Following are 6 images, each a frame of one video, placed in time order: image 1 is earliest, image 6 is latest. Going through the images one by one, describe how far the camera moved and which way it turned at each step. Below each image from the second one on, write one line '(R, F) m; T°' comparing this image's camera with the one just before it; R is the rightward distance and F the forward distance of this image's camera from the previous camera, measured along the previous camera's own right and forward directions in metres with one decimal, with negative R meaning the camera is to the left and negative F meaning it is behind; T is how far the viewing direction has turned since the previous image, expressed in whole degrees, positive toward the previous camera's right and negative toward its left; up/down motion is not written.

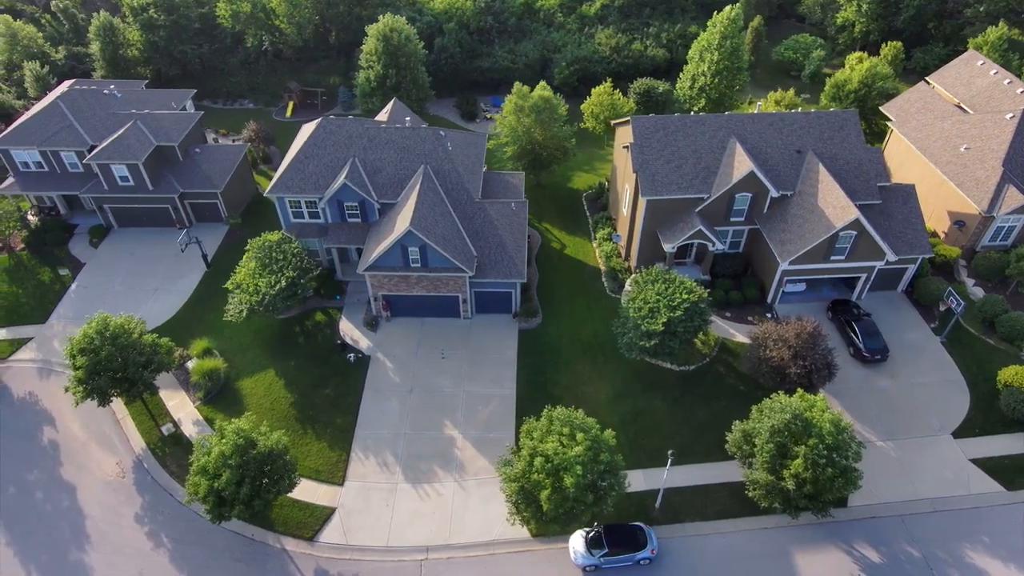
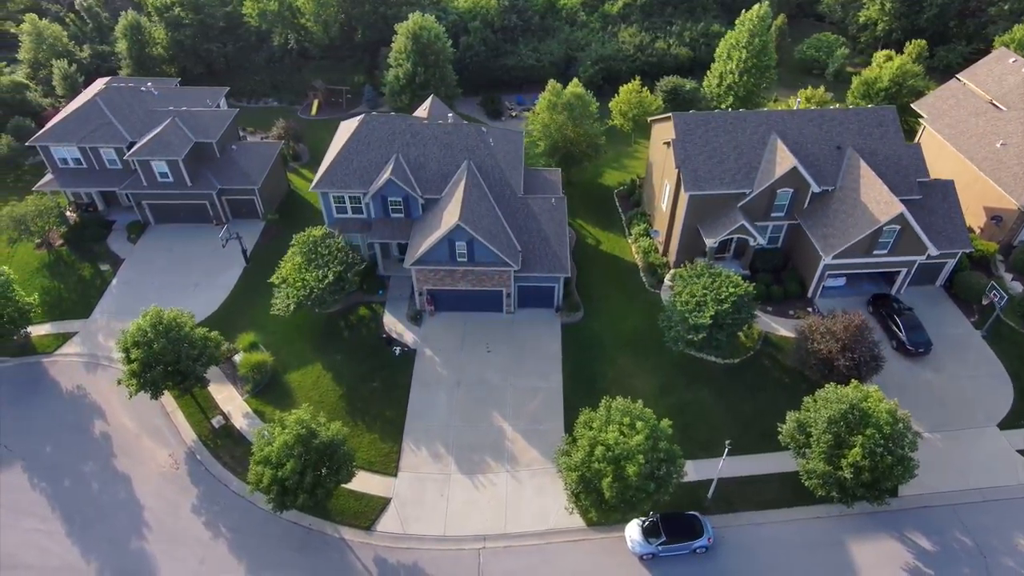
(-2.3, -0.3) m; 0°
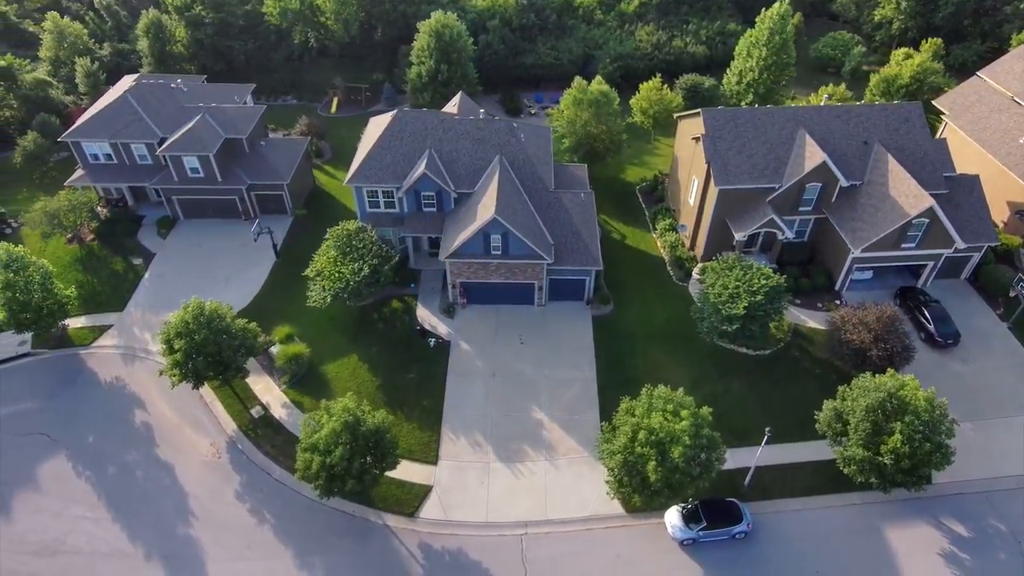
(-1.7, -0.5) m; 0°
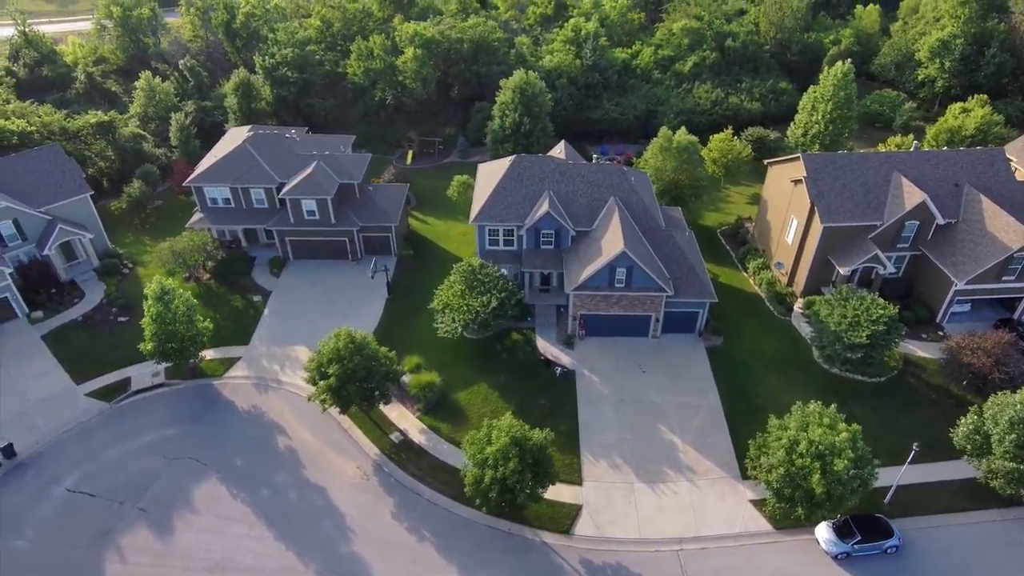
(-6.7, -1.9) m; 0°
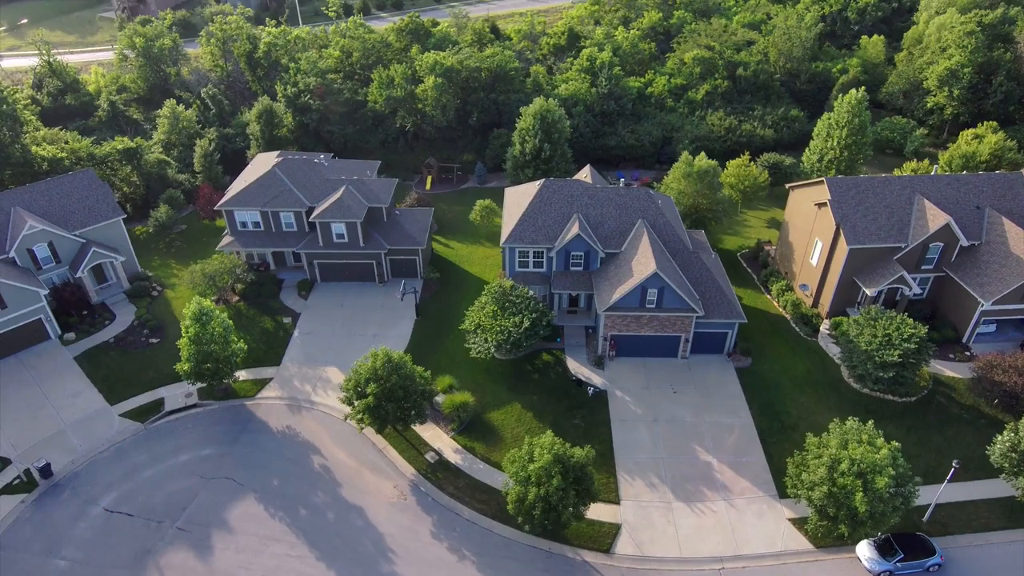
(-1.8, -0.5) m; 0°
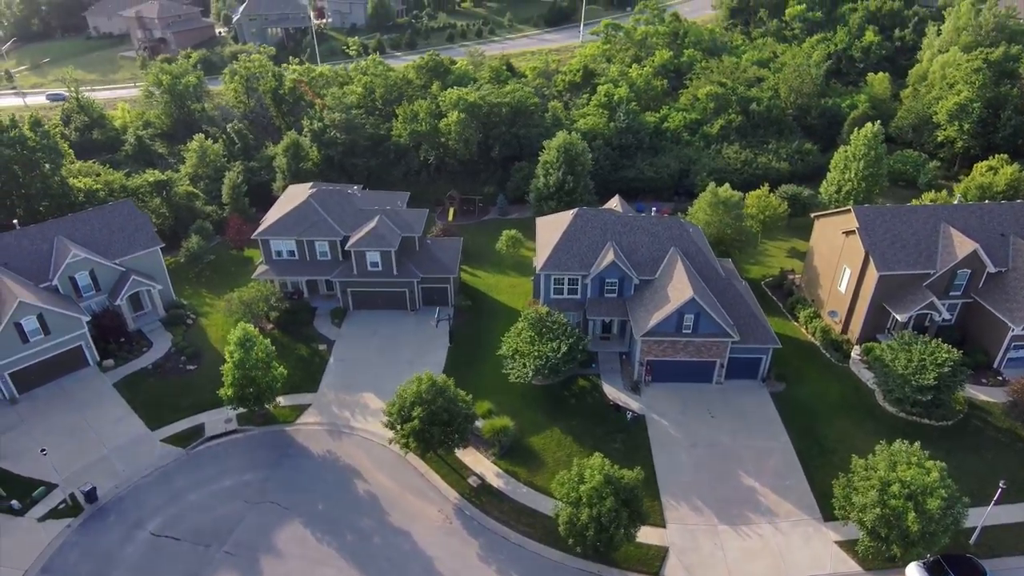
(-2.2, -0.7) m; 0°
